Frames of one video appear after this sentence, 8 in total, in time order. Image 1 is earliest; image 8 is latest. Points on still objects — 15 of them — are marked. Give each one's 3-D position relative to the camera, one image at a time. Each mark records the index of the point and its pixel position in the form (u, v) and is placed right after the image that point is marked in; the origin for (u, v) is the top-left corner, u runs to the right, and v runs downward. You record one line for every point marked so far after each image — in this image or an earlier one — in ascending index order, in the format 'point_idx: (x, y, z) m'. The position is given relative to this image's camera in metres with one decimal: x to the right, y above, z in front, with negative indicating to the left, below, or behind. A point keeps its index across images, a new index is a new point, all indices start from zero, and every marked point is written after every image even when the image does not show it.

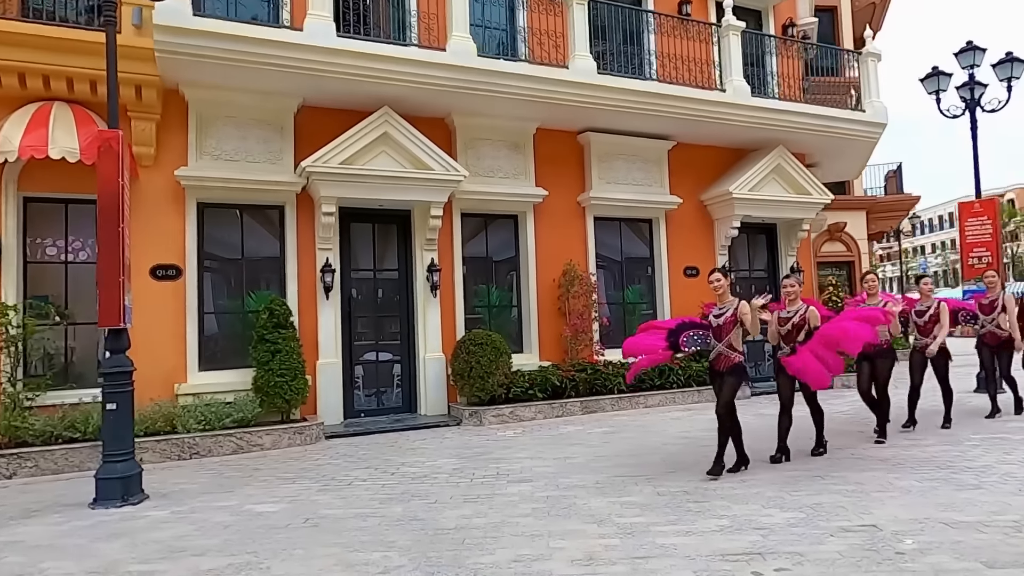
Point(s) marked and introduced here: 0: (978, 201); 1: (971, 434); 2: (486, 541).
0: (+7.6, +1.4, +10.7) m
1: (+4.8, -1.6, +7.0) m
2: (-0.2, -1.6, +4.1) m
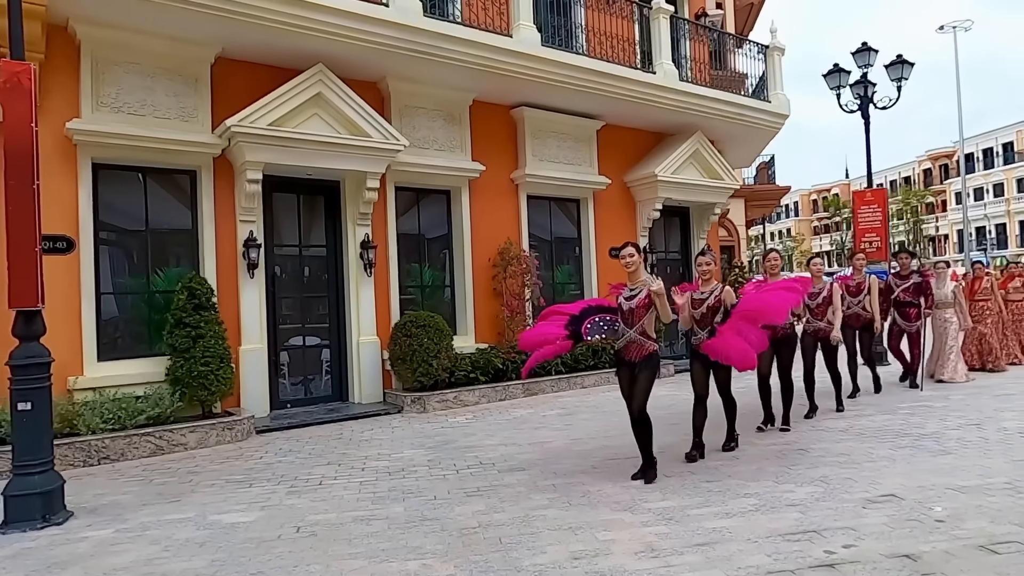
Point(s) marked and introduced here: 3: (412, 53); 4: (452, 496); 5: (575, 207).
0: (+6.3, +1.7, +11.7) m
1: (+4.4, -1.3, +7.5) m
2: (+0.1, -1.4, +3.8) m
3: (-1.2, +2.9, +8.3) m
4: (-0.4, -1.5, +4.7) m
5: (+1.0, +1.4, +11.1) m
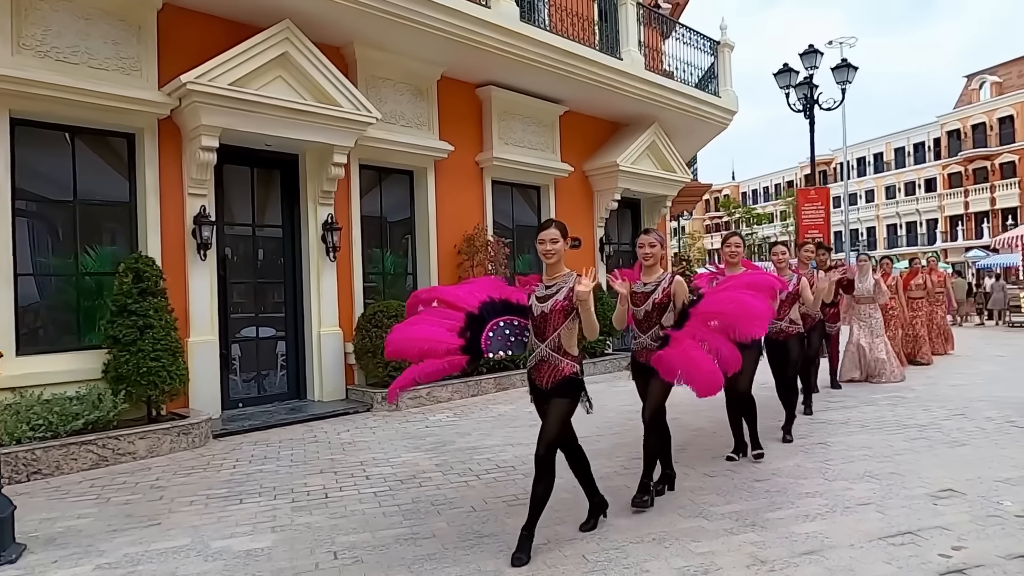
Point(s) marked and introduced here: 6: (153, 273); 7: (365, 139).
0: (+5.5, +1.8, +12.2) m
1: (+4.2, -1.3, +7.7) m
2: (+0.5, -1.4, +3.3) m
3: (-1.4, +3.1, +7.6) m
4: (-0.1, -1.4, +4.2) m
5: (+0.4, +1.5, +10.7) m
6: (-3.3, +0.1, +6.1) m
7: (-1.8, +1.8, +8.0) m
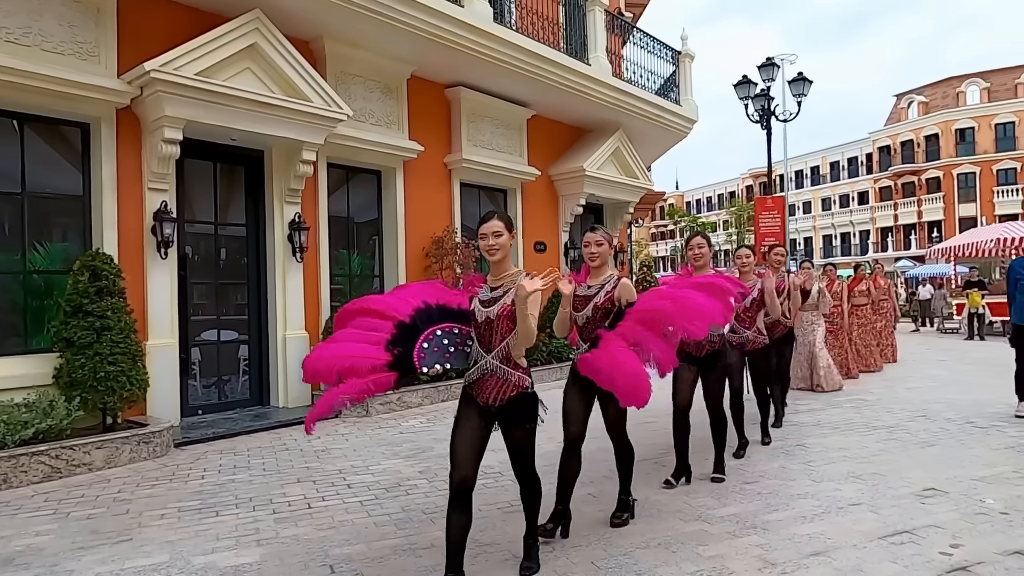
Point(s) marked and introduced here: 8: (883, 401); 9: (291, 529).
0: (+4.8, +1.7, +12.5) m
1: (+3.9, -1.3, +8.0) m
2: (+0.6, -1.4, +3.3) m
3: (-1.7, +3.1, +7.4) m
4: (-0.2, -1.4, +4.1) m
5: (-0.2, +1.5, +10.6) m
6: (-3.5, +0.1, +5.7) m
7: (-2.1, +1.8, +7.8) m
8: (+4.3, -1.3, +7.8) m
9: (-1.3, -1.4, +3.9) m
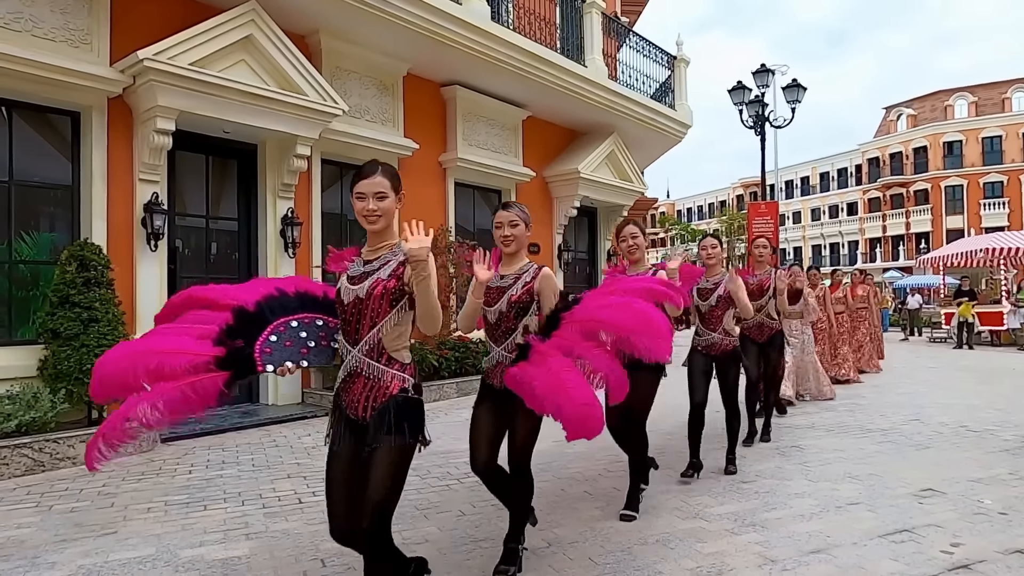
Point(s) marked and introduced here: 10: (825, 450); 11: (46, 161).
0: (+4.7, +1.6, +12.5) m
1: (+3.8, -1.4, +7.9) m
2: (+0.6, -1.3, +3.2) m
3: (-1.7, +3.1, +7.3) m
4: (-0.2, -1.3, +4.0) m
5: (-0.2, +1.4, +10.6) m
6: (-3.5, +0.2, +5.6) m
7: (-2.1, +1.8, +7.7) m
8: (+4.3, -1.4, +7.7) m
9: (-1.3, -1.4, +3.8) m
10: (+2.6, -1.3, +5.5) m
11: (-4.2, +1.1, +6.0) m
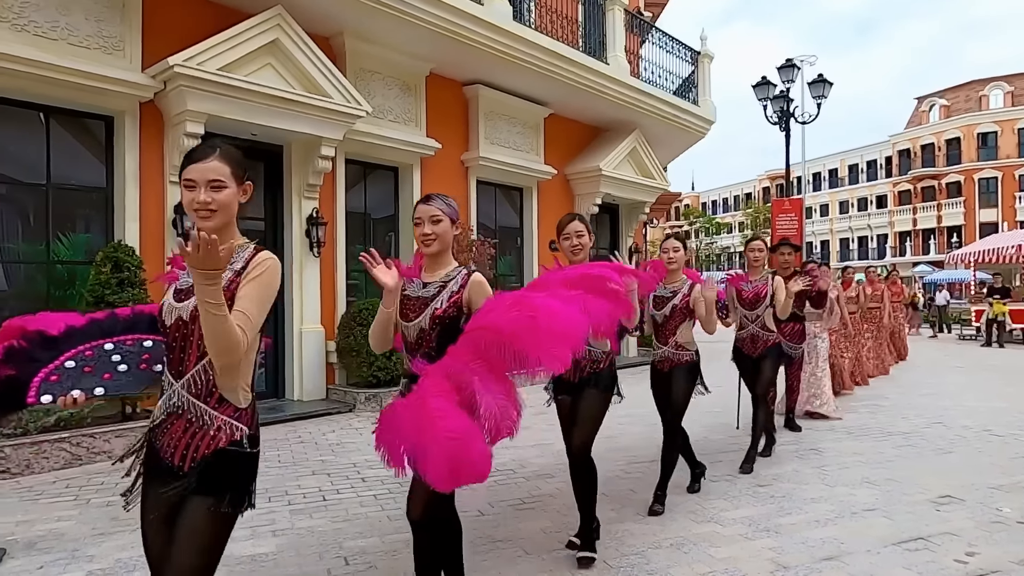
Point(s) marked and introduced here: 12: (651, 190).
0: (+5.1, +1.7, +12.4) m
1: (+4.0, -1.4, +7.9) m
2: (+0.6, -1.4, +3.3) m
3: (-1.5, +3.1, +7.4) m
4: (-0.1, -1.4, +4.1) m
5: (+0.1, +1.5, +10.6) m
6: (-3.3, +0.2, +5.8) m
7: (-1.9, +1.8, +7.8) m
8: (+4.5, -1.4, +7.7) m
9: (-1.2, -1.4, +4.0) m
10: (+2.8, -1.4, +5.5) m
11: (-4.0, +1.2, +6.2) m
12: (+2.6, +1.8, +12.3) m
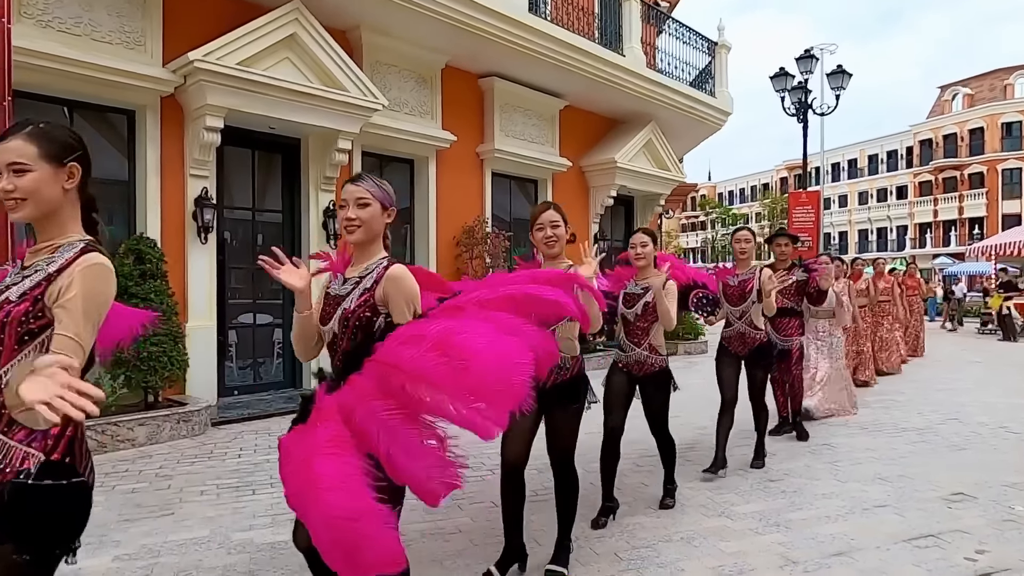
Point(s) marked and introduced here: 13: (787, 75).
0: (+5.4, +1.8, +12.3) m
1: (+4.2, -1.3, +7.9) m
2: (+0.7, -1.4, +3.3) m
3: (-1.3, +3.2, +7.4) m
4: (0.0, -1.4, +4.2) m
5: (+0.3, +1.6, +10.7) m
6: (-3.2, +0.3, +5.9) m
7: (-1.7, +1.9, +7.9) m
8: (+4.7, -1.3, +7.7) m
9: (-1.2, -1.4, +4.0) m
10: (+2.9, -1.3, +5.5) m
11: (-3.9, +1.2, +6.3) m
12: (+2.9, +2.0, +12.3) m
13: (+5.0, +3.9, +12.0) m
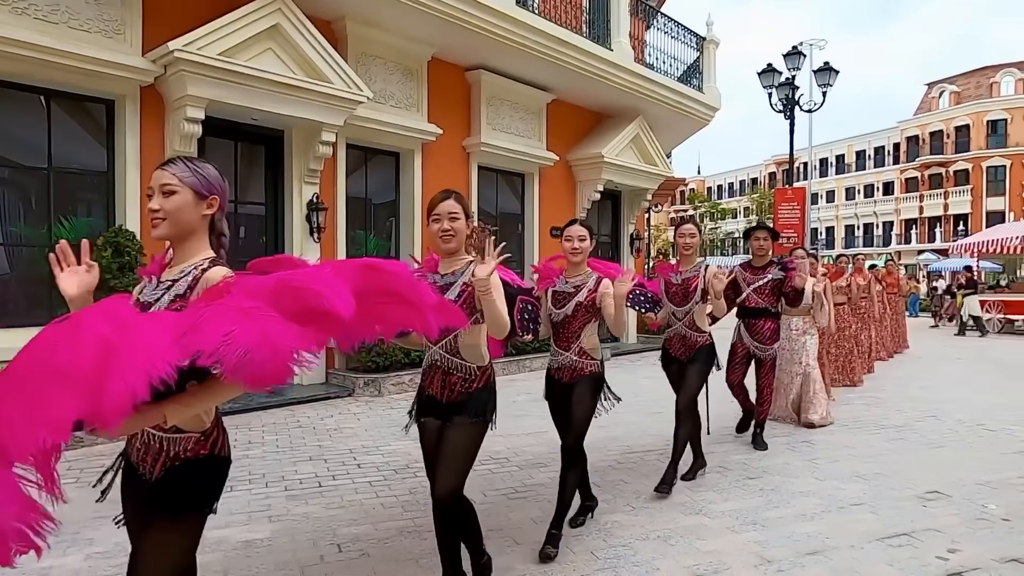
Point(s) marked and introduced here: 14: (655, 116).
0: (+5.2, +1.9, +12.4) m
1: (+4.0, -1.3, +8.0) m
2: (+0.6, -1.4, +3.4) m
3: (-1.4, +3.3, +7.3) m
4: (-0.1, -1.3, +4.2) m
5: (+0.1, +1.7, +10.6) m
6: (-3.3, +0.4, +5.8) m
7: (-1.9, +2.0, +7.8) m
8: (+4.5, -1.3, +7.7) m
9: (-1.3, -1.3, +4.0) m
10: (+2.7, -1.3, +5.6) m
11: (-4.0, +1.3, +6.2) m
12: (+2.6, +2.1, +12.3) m
13: (+4.8, +3.9, +12.0) m
14: (+2.6, +3.2, +12.2) m
